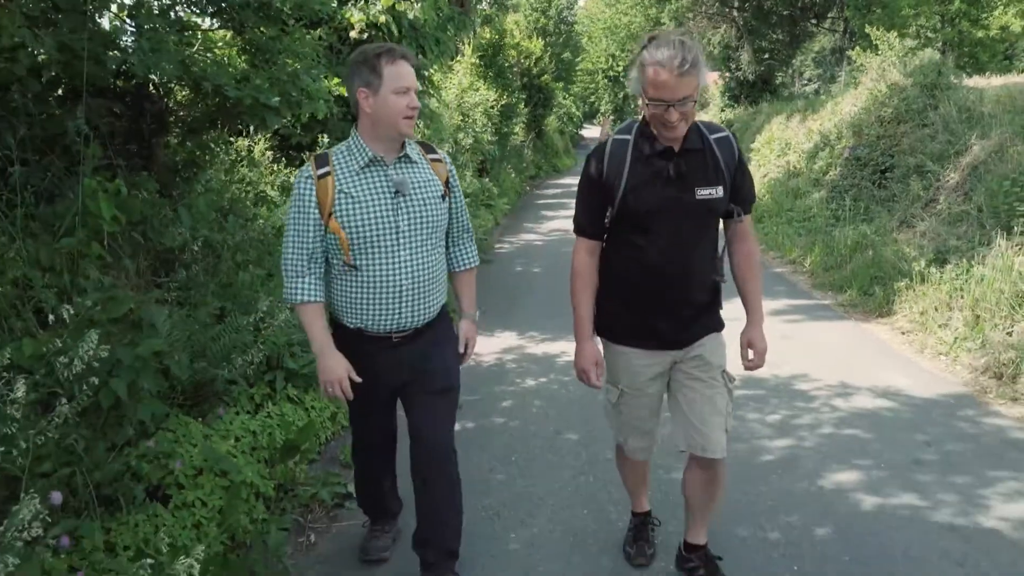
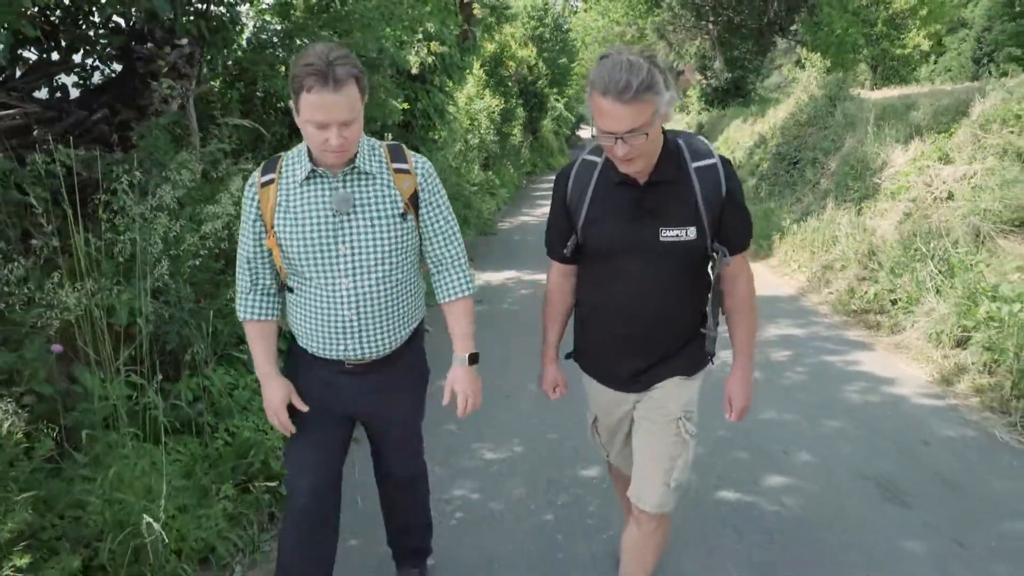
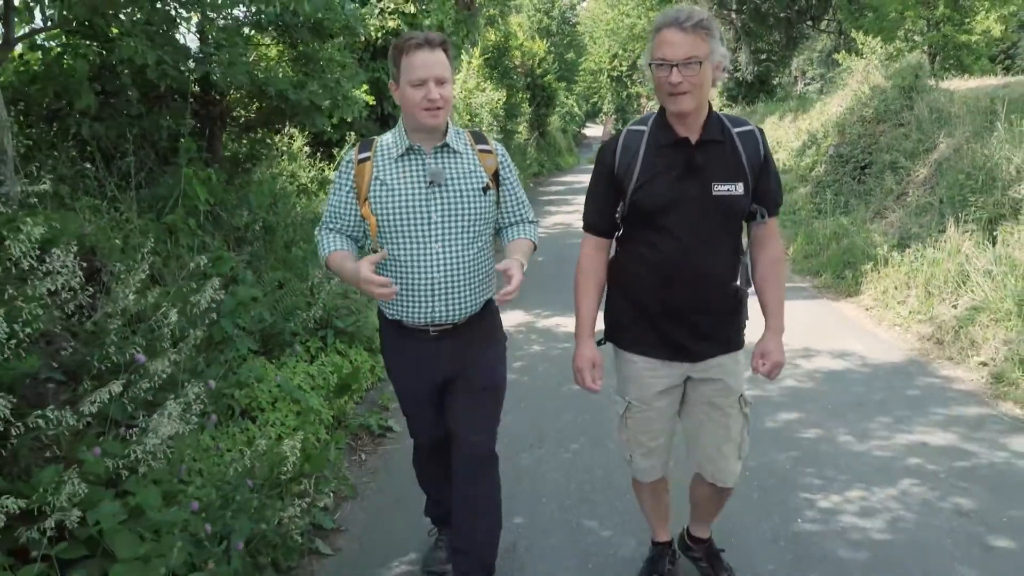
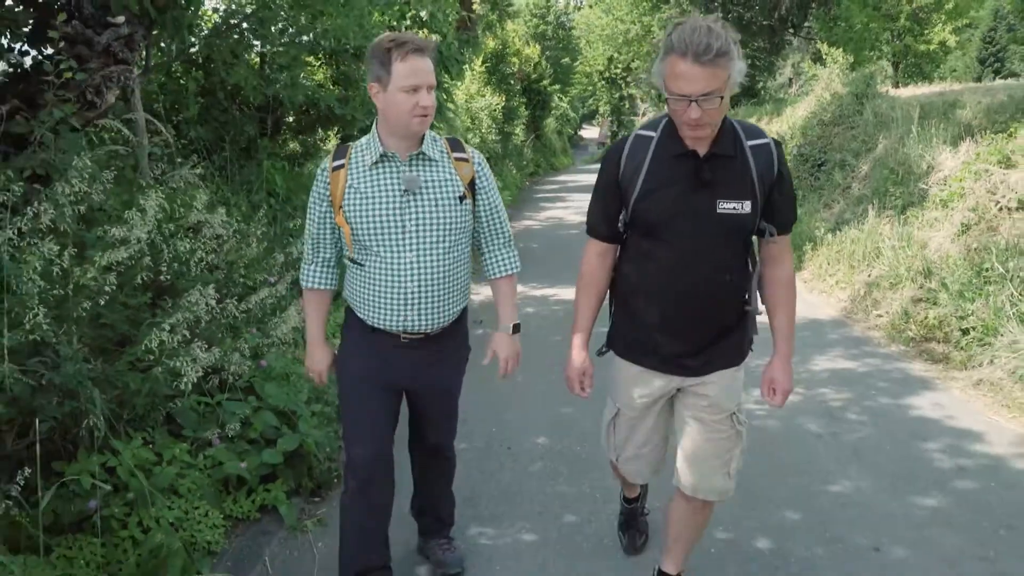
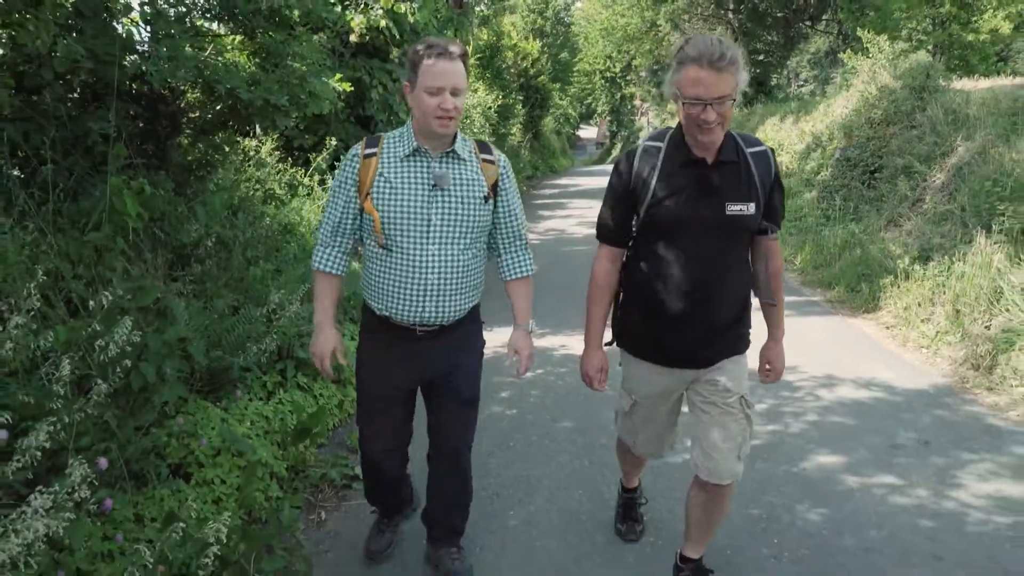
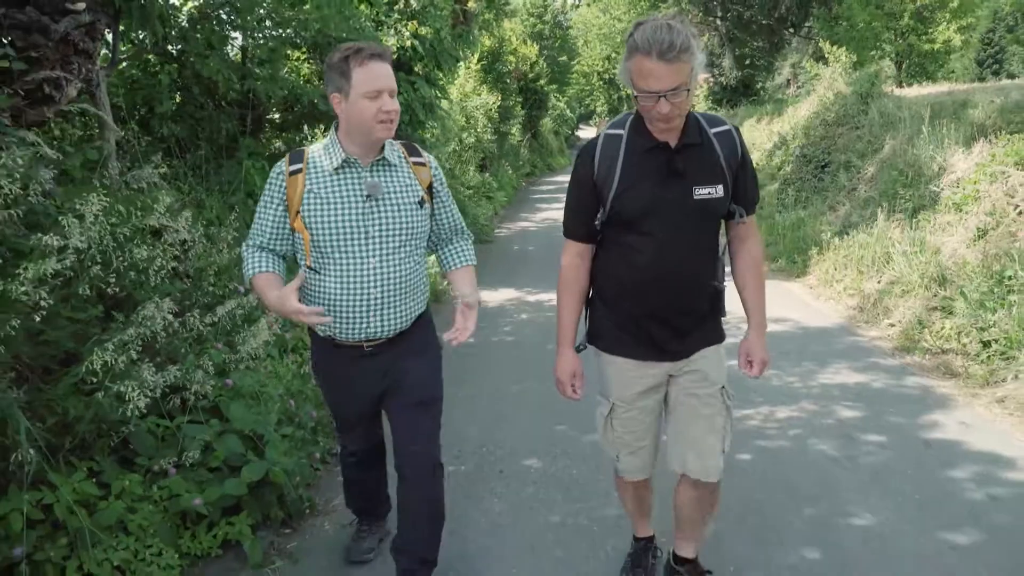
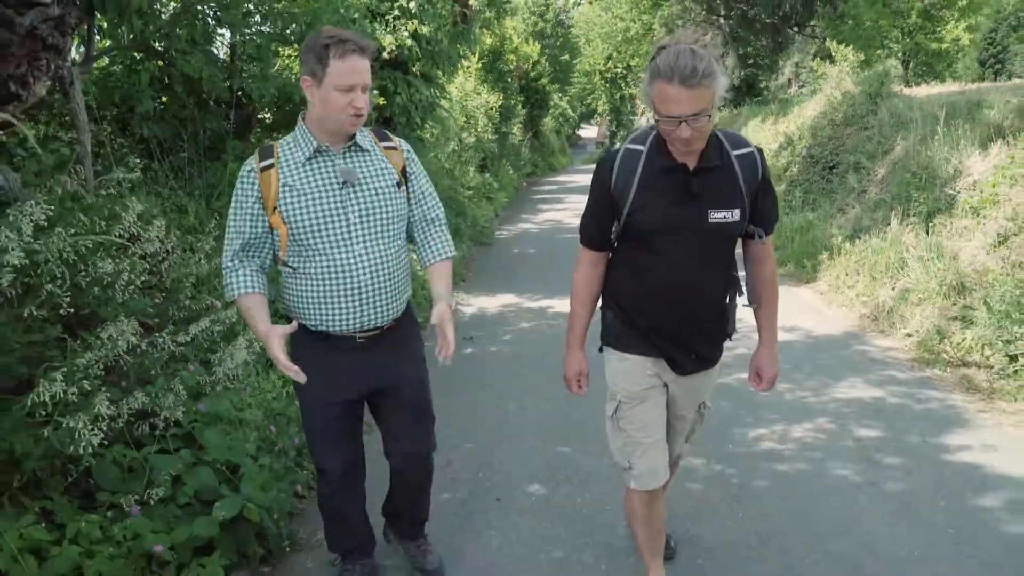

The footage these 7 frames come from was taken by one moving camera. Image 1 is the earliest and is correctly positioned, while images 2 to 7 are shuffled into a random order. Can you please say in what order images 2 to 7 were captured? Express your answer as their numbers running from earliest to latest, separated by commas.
5, 3, 7, 6, 4, 2
